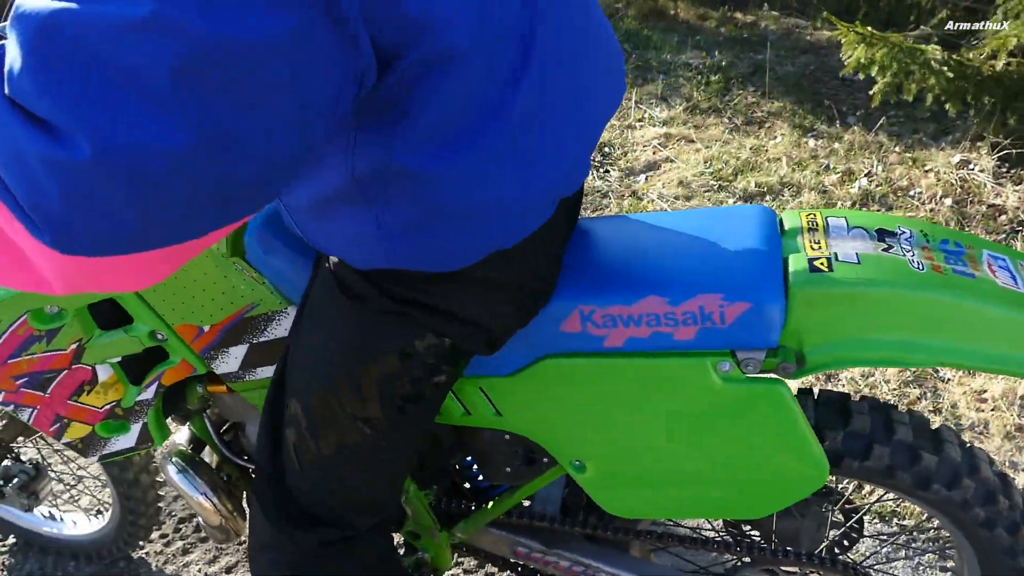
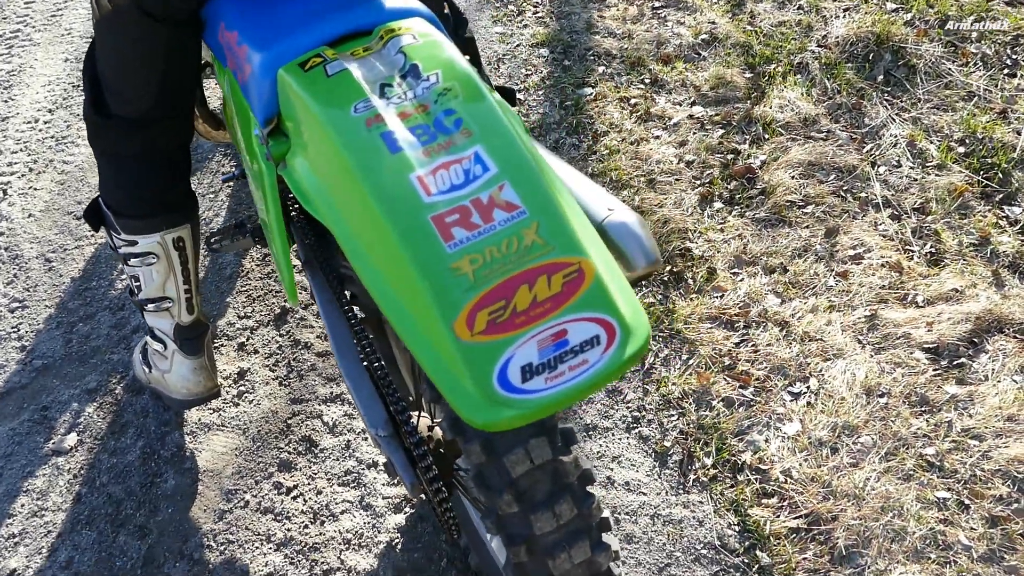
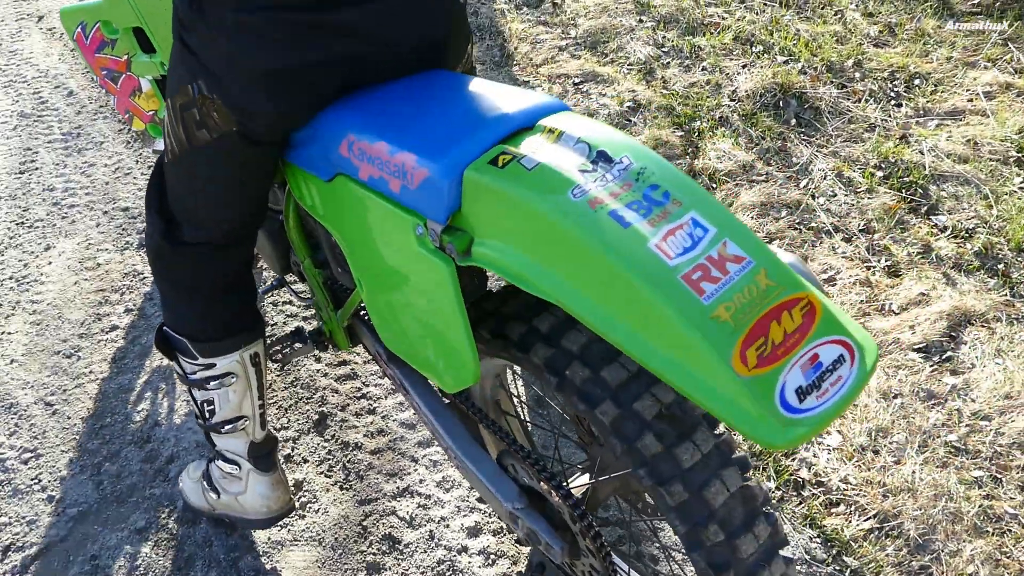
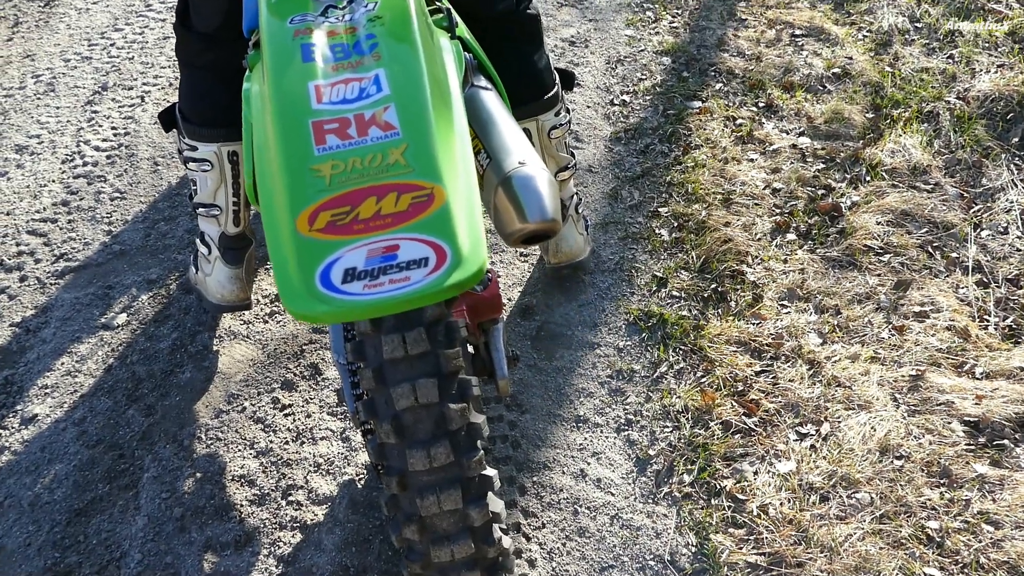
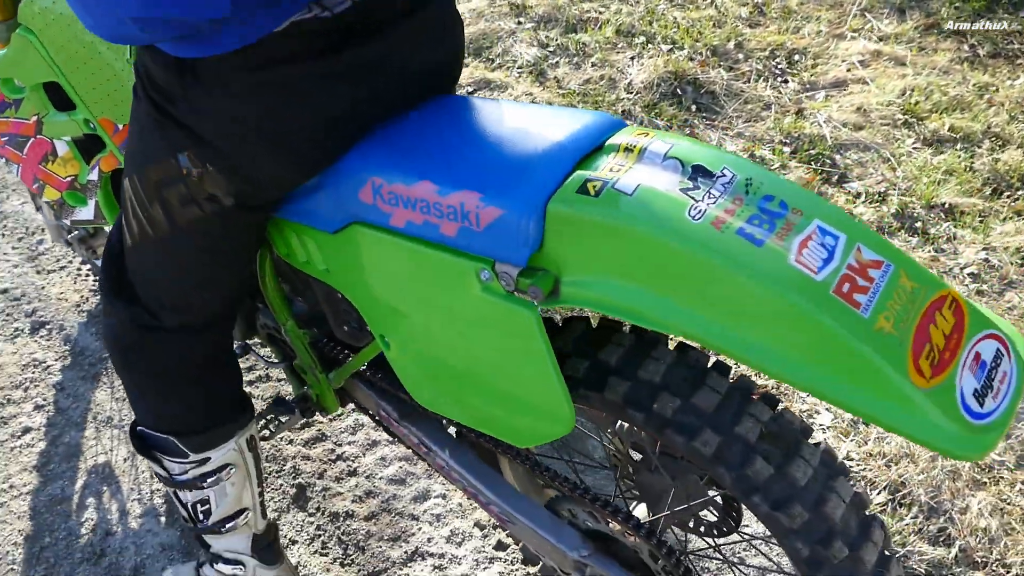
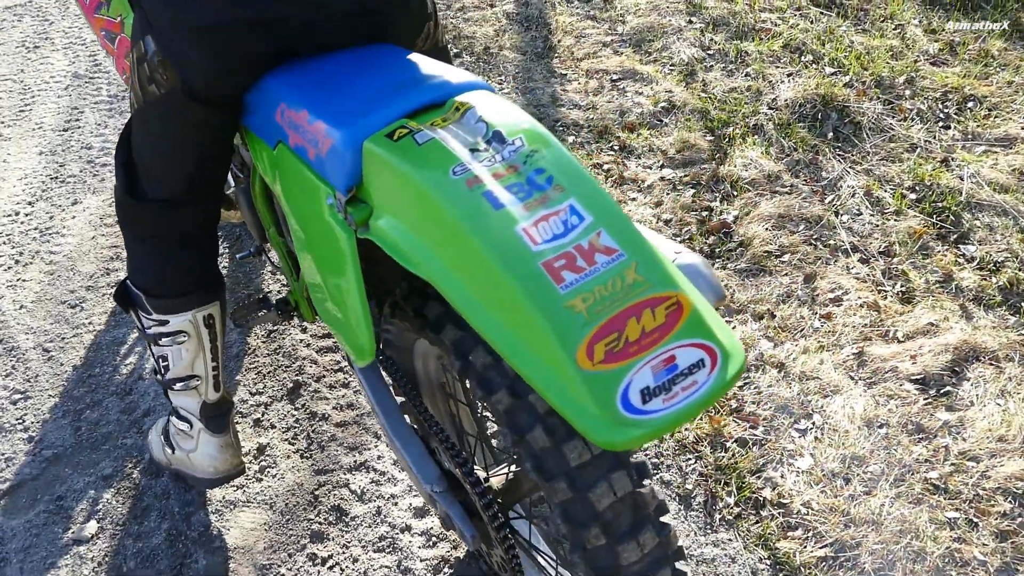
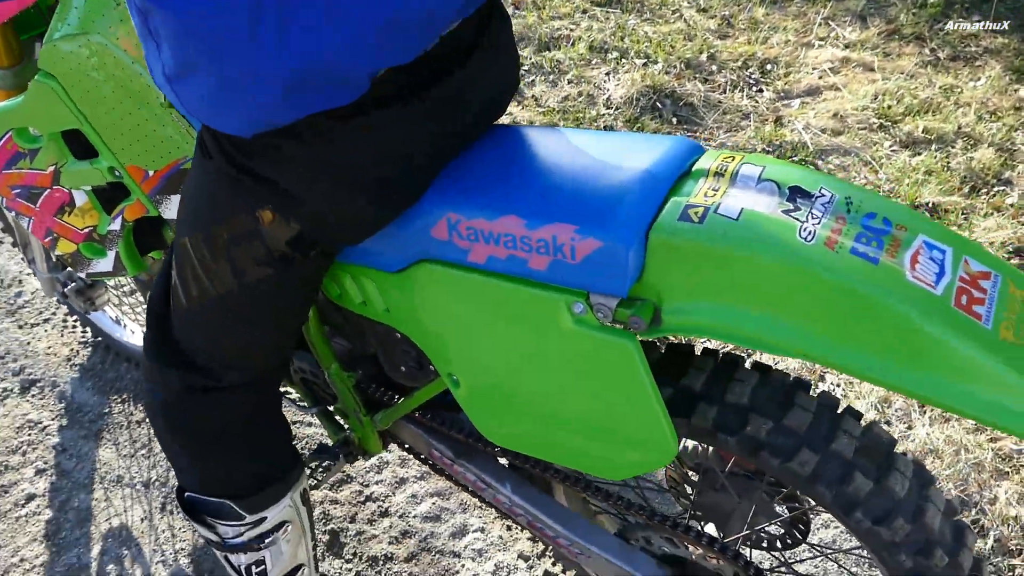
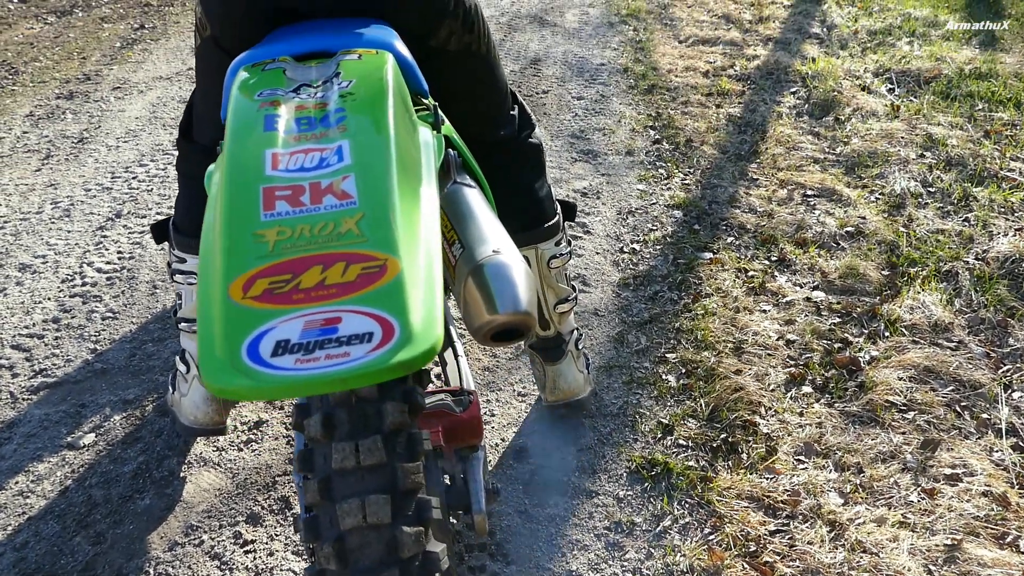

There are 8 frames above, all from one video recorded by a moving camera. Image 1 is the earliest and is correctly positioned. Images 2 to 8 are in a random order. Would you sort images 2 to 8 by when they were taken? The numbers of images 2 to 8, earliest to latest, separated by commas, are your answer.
7, 5, 3, 6, 2, 4, 8
